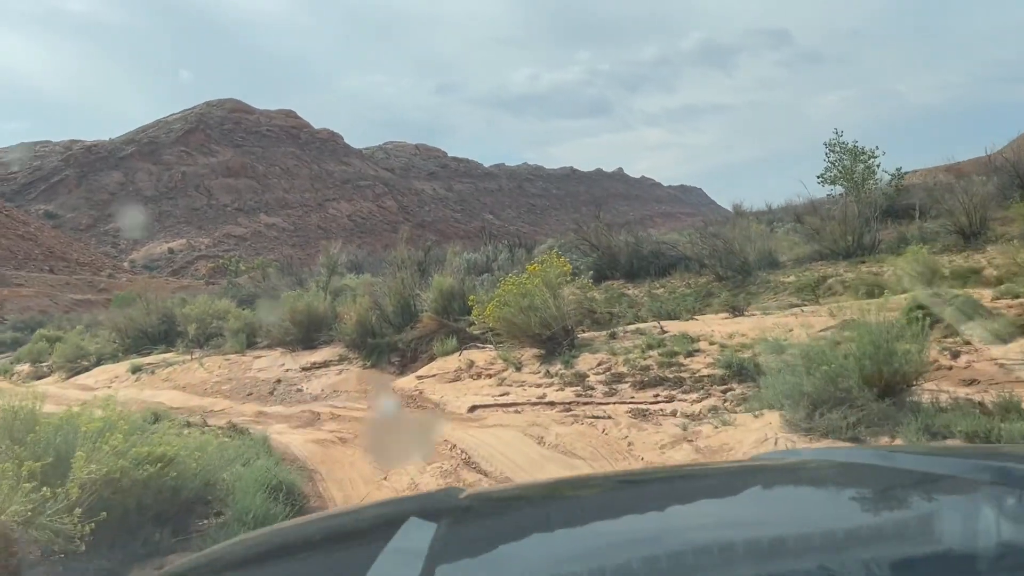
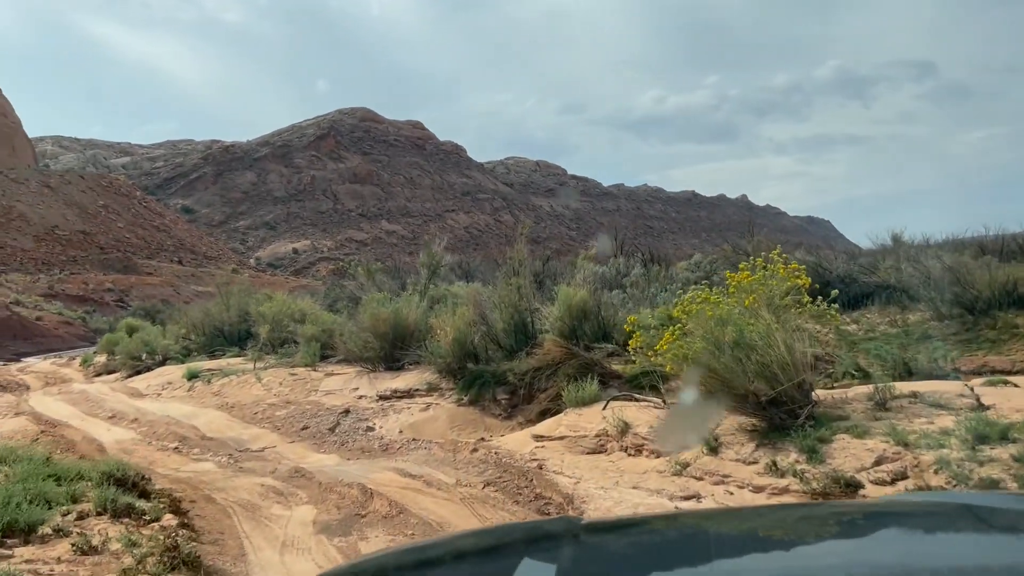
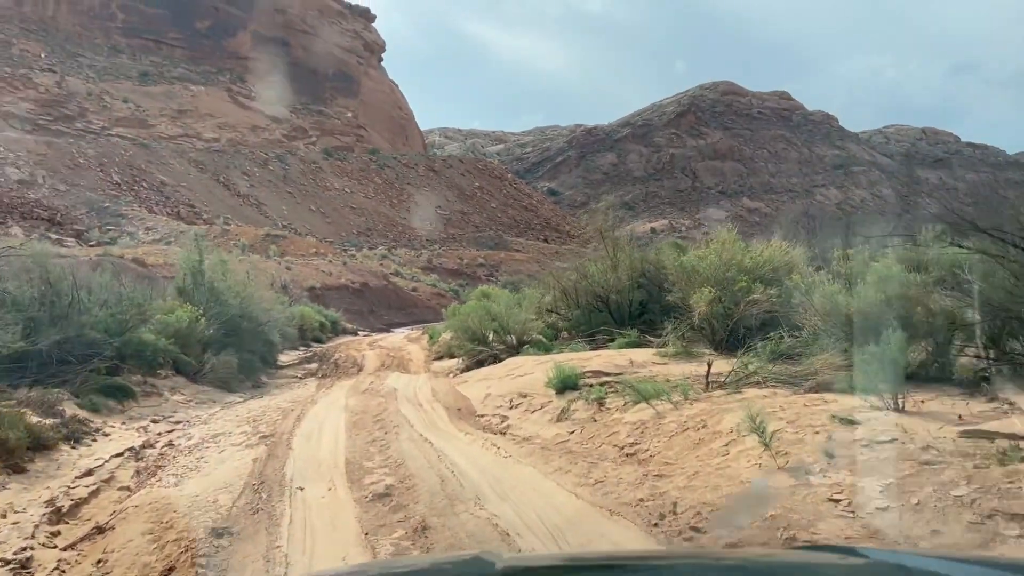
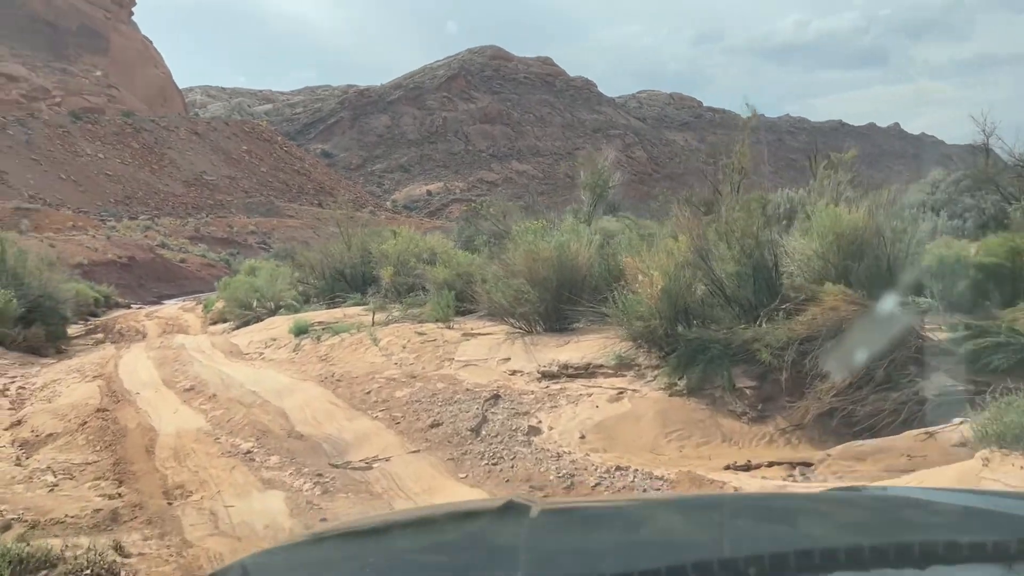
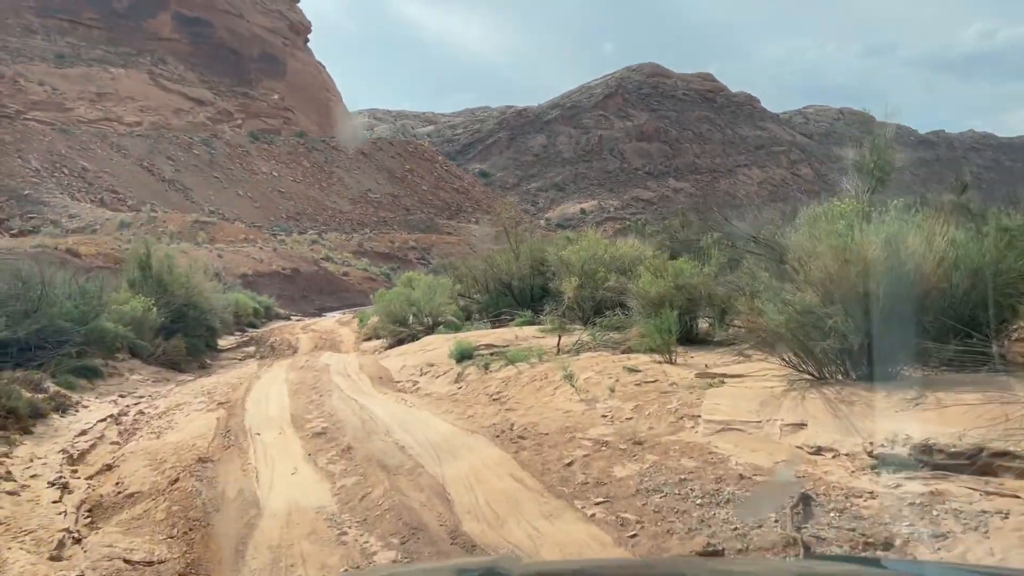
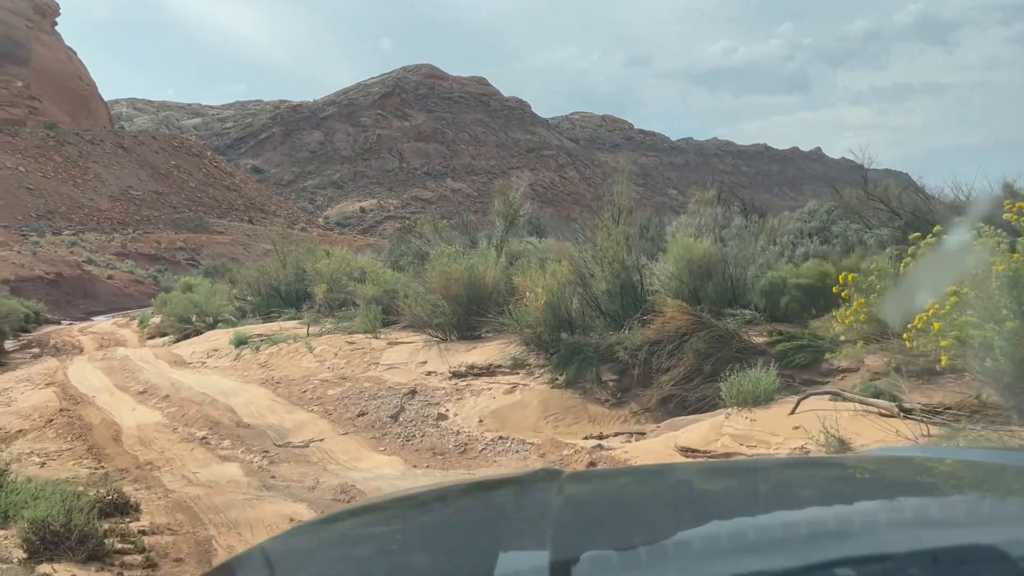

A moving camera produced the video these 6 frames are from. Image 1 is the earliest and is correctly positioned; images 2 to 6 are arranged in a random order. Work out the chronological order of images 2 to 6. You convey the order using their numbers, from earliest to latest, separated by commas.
2, 6, 4, 5, 3
